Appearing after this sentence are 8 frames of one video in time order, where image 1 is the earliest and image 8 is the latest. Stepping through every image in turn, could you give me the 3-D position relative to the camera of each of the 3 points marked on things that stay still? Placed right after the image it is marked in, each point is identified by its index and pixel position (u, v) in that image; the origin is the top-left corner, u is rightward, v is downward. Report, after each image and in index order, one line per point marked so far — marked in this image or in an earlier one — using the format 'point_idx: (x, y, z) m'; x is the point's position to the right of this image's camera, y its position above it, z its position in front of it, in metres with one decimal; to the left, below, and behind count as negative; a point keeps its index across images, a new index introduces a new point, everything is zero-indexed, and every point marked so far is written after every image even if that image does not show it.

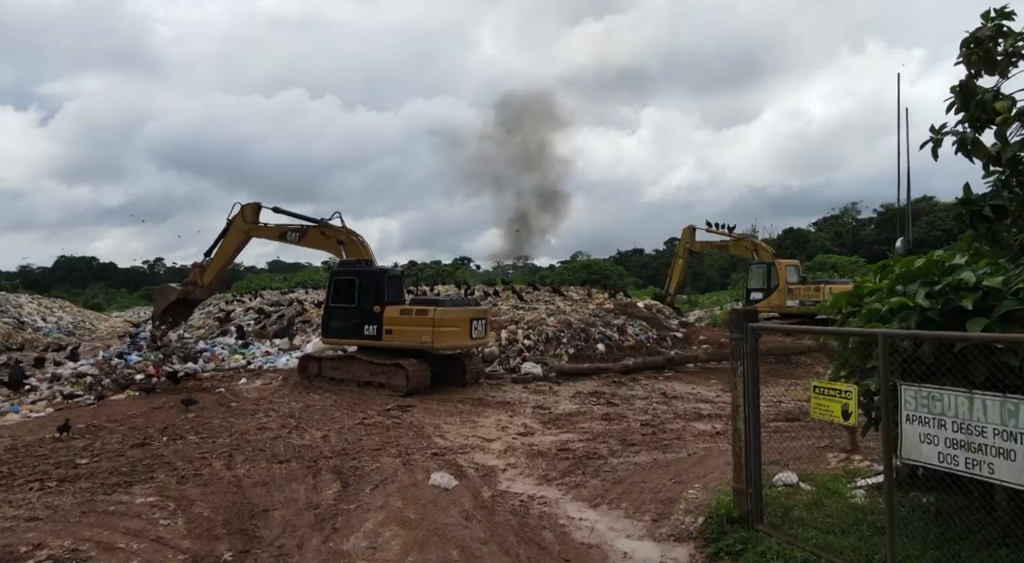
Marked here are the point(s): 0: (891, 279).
0: (+2.0, 0.0, +3.4) m
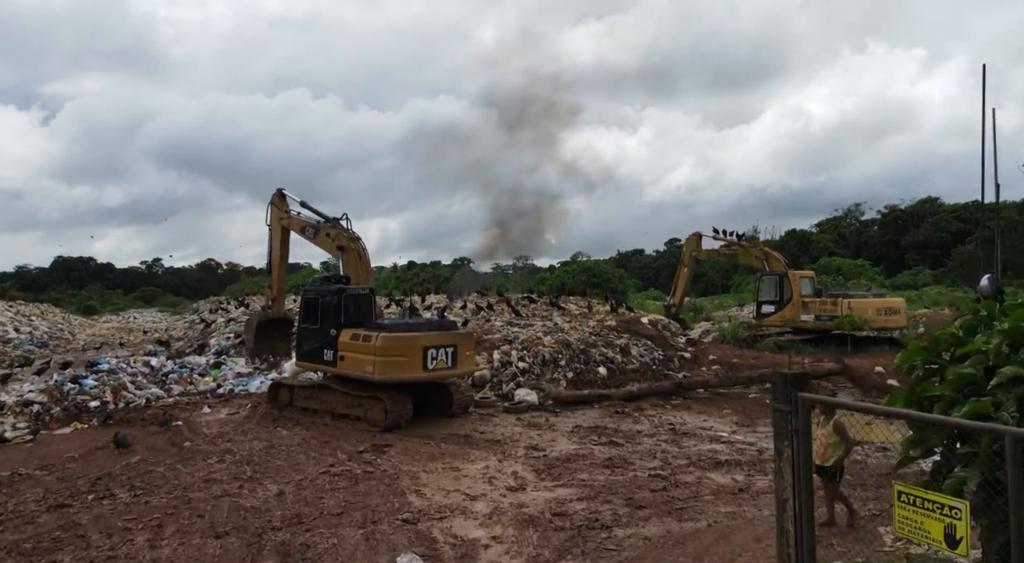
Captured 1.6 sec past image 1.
0: (+1.9, -0.2, +2.6) m
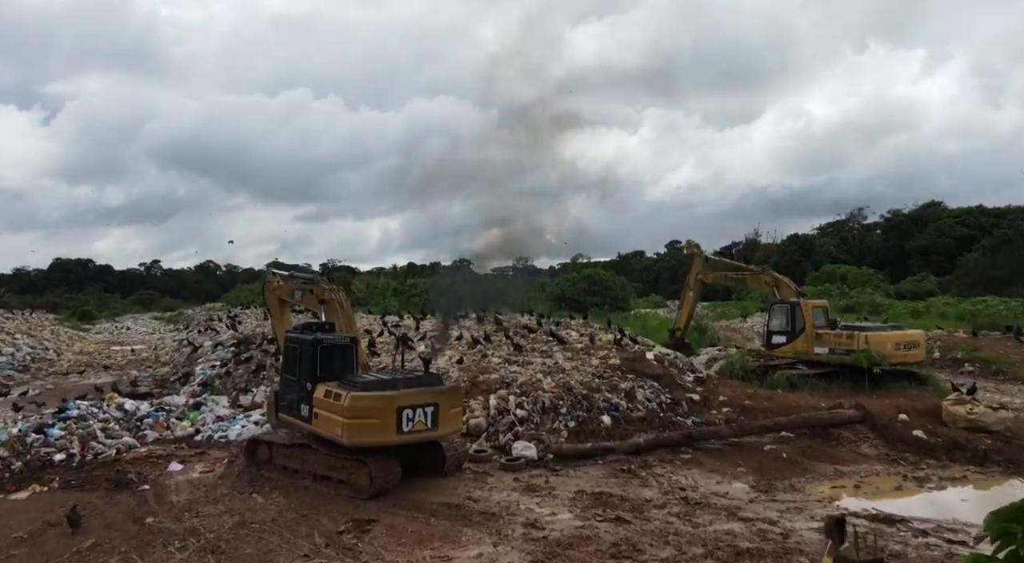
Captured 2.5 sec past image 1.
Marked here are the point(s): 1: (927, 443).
0: (+1.9, -0.8, +2.0) m
1: (+5.1, -2.0, +7.9) m
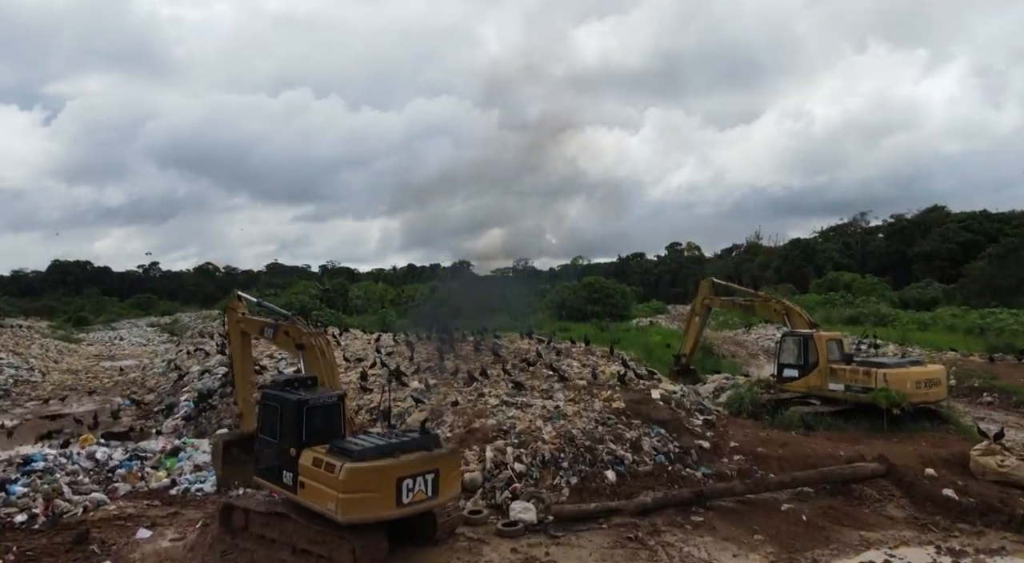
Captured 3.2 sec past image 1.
0: (+1.8, -1.3, +1.4) m
1: (+5.0, -2.5, +7.3) m
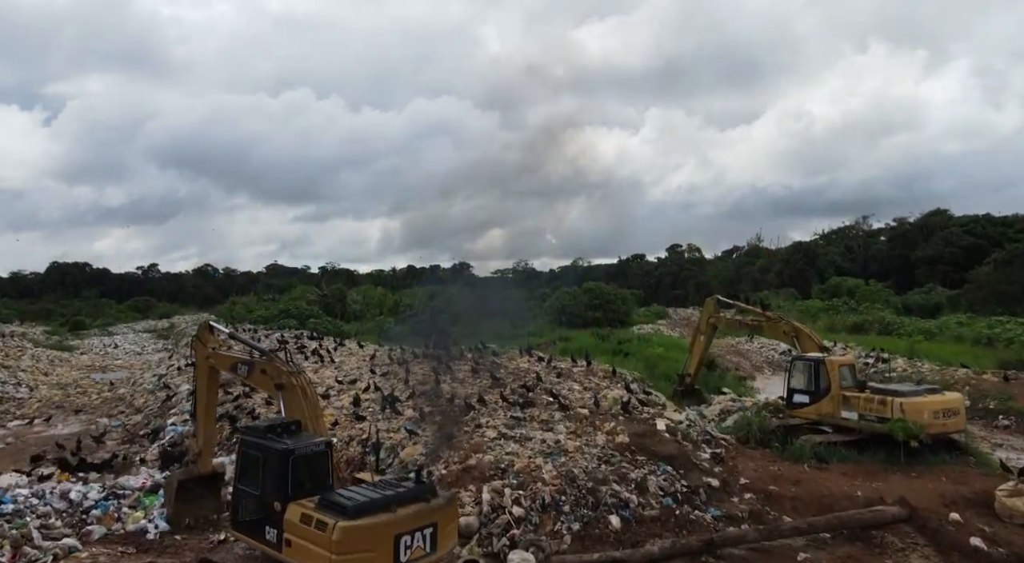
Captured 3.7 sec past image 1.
0: (+1.8, -1.7, +0.9) m
1: (+5.0, -2.9, +6.8) m
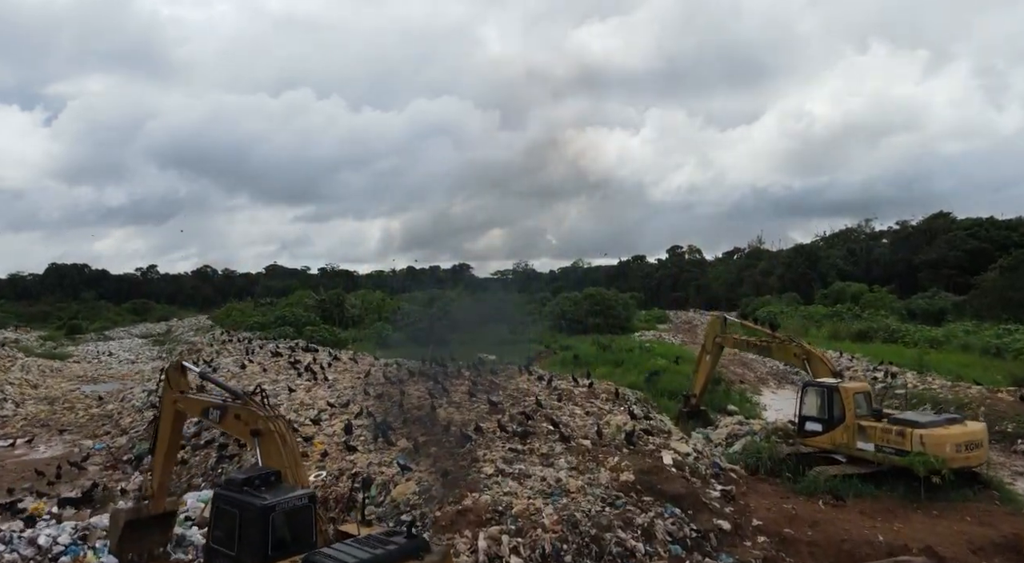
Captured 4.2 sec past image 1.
0: (+1.8, -2.0, +0.4) m
1: (+5.0, -3.2, +6.3) m
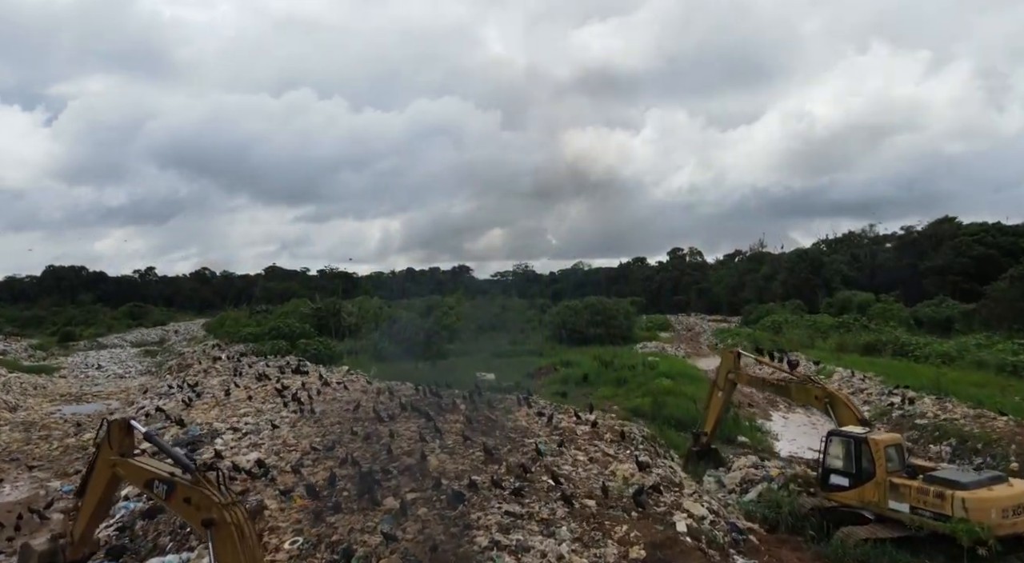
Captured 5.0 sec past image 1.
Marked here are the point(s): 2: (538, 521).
0: (+1.7, -2.6, -0.5) m
1: (+4.9, -3.8, +5.4) m
2: (+0.3, -3.0, +8.3) m
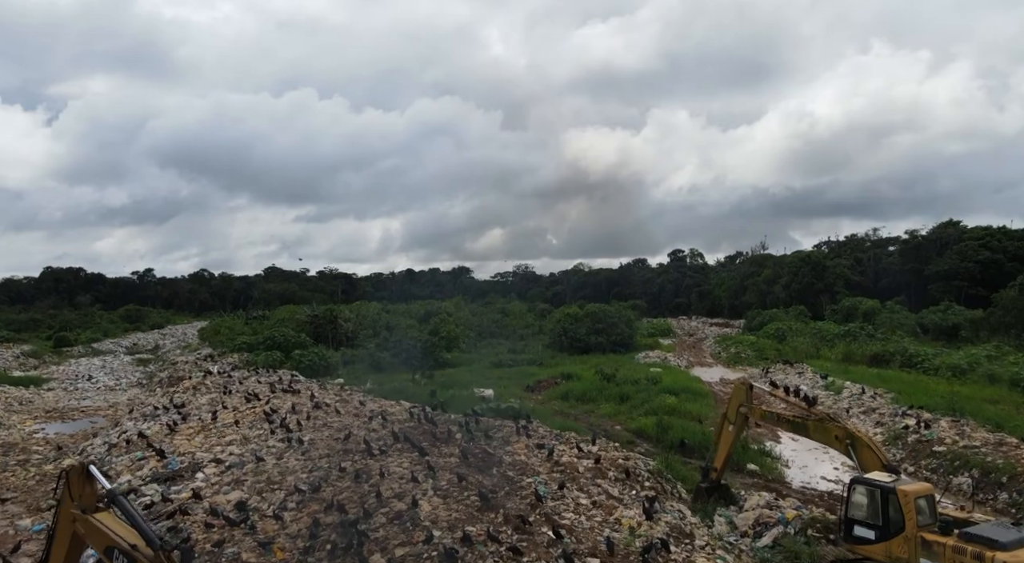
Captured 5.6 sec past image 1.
0: (+1.7, -3.1, -1.3) m
1: (+4.9, -4.3, +4.7) m
2: (+0.3, -3.5, +7.6) m
